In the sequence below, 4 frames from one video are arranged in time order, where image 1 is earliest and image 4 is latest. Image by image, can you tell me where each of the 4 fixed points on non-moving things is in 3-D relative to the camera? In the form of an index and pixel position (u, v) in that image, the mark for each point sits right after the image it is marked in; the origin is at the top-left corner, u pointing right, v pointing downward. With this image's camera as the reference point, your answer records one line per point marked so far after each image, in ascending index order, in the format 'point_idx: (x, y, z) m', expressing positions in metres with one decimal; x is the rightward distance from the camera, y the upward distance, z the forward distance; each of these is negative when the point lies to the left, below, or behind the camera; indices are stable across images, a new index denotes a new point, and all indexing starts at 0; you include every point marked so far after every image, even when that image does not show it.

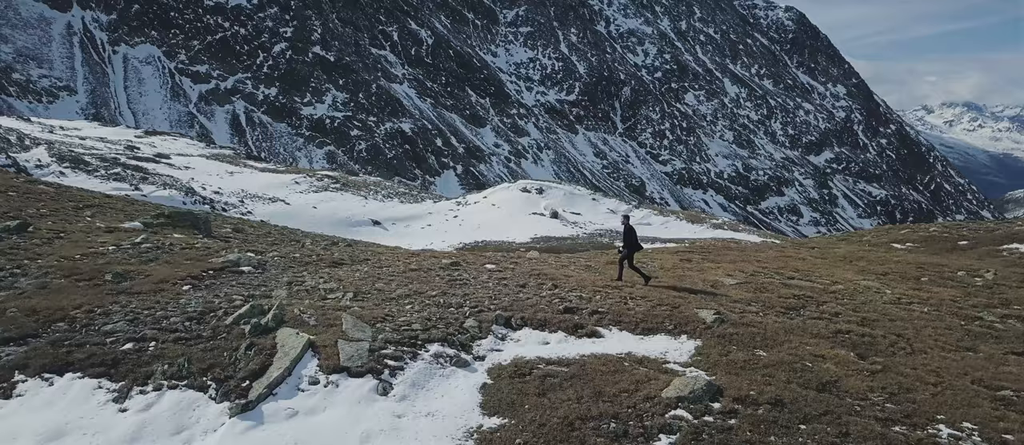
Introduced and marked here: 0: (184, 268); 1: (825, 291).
0: (-5.9, -0.8, +12.0) m
1: (+6.2, -1.4, +13.2) m
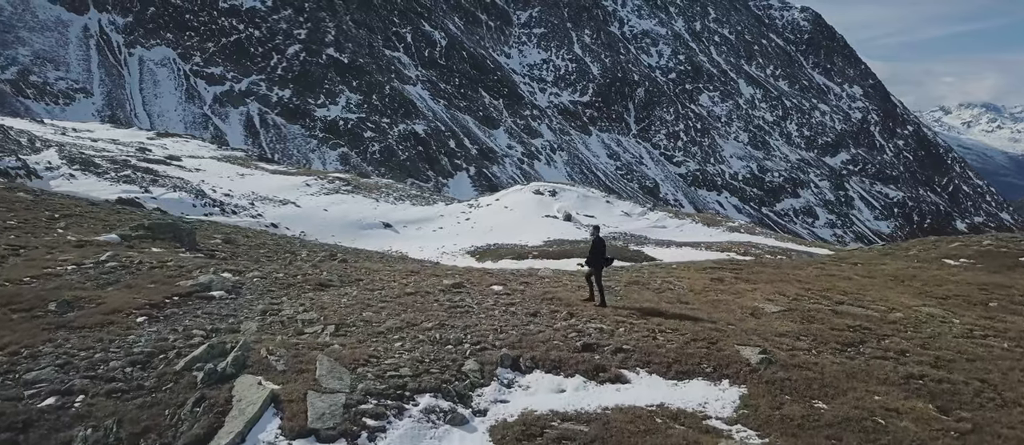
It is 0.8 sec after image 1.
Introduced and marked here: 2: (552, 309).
0: (-5.8, -1.1, +10.4) m
1: (+6.4, -1.7, +11.4) m
2: (+0.5, -1.4, +11.0) m
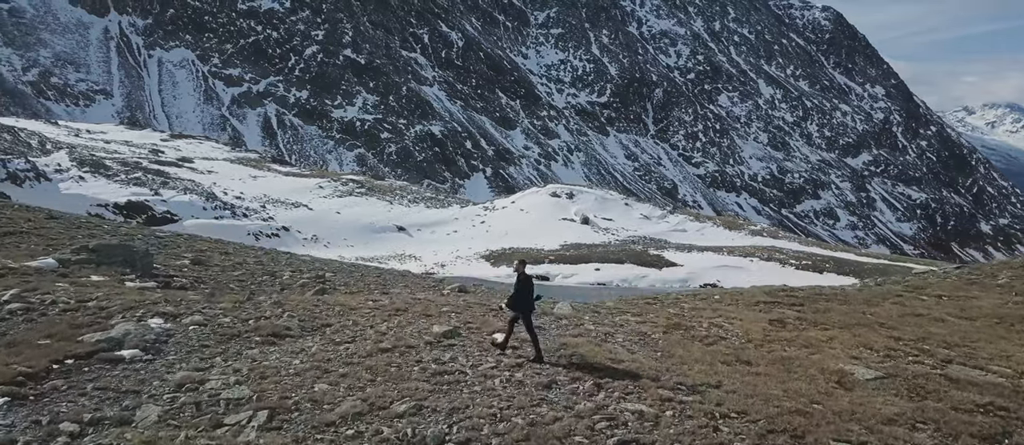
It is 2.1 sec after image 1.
0: (-5.7, -1.6, +7.8) m
1: (+6.5, -2.2, +8.5) m
2: (+0.6, -1.9, +8.2) m
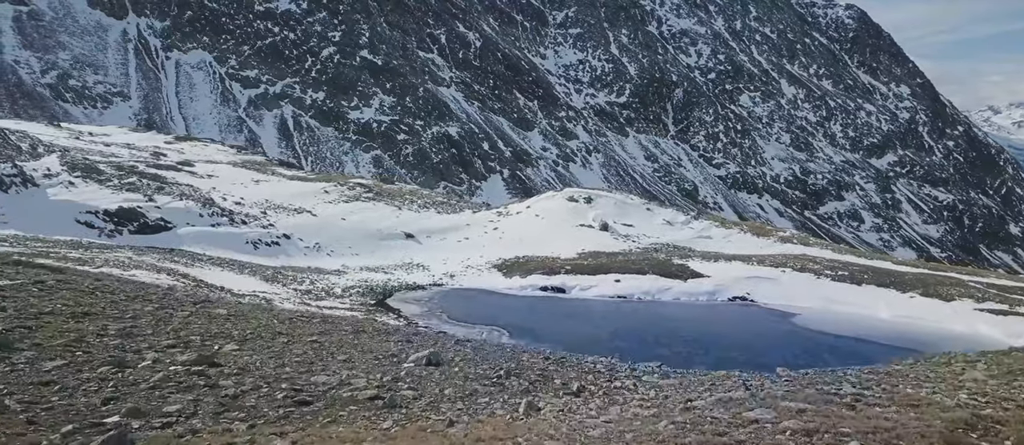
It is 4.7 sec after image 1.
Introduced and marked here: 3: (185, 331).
0: (-6.3, -2.6, +1.5) m
1: (+5.9, -3.2, +1.8) m
2: (0.0, -2.9, +1.7) m
3: (-7.1, -2.3, +13.7) m
